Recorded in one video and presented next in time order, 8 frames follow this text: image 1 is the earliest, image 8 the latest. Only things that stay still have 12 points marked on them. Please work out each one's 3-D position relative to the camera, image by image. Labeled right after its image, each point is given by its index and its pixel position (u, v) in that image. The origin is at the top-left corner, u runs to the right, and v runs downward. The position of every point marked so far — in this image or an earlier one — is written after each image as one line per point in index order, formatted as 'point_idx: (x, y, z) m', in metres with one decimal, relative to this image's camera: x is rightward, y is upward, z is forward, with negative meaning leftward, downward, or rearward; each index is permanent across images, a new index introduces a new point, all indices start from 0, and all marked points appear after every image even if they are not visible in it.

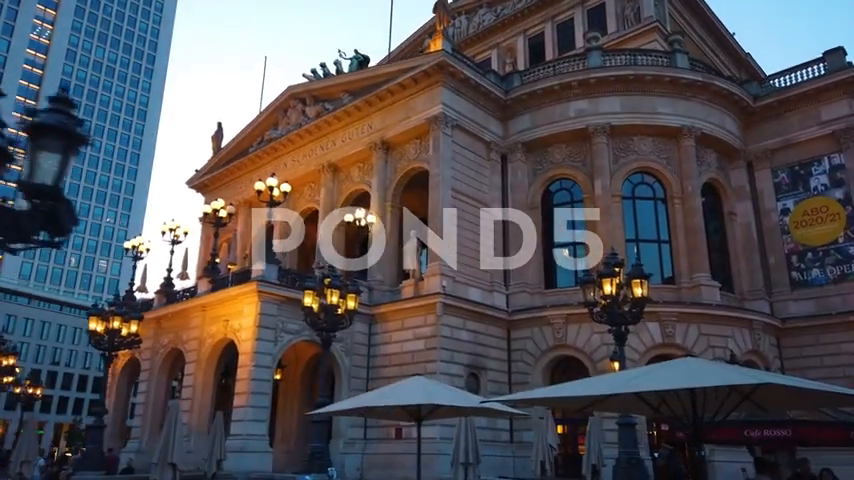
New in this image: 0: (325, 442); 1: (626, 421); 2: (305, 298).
0: (-2.2, -4.3, +15.2) m
1: (+3.9, -3.5, +13.9) m
2: (-2.8, -1.3, +16.2) m
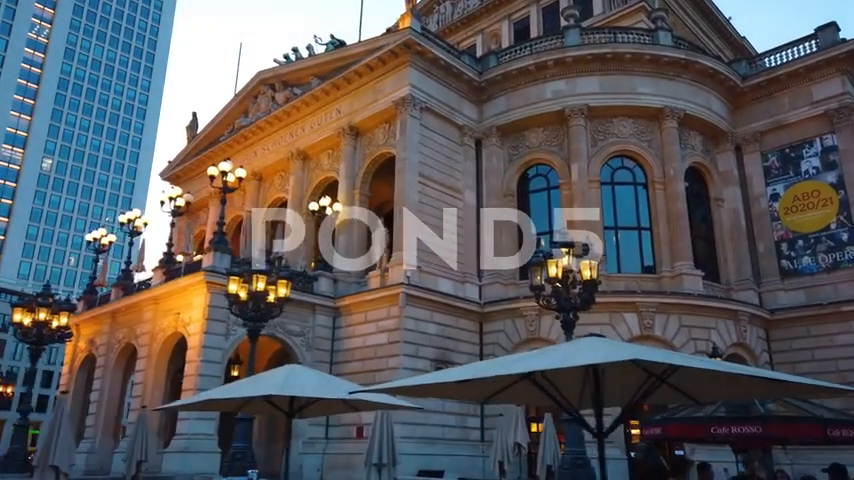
0: (-3.5, -3.9, +13.9) m
1: (+2.5, -3.1, +12.5) m
2: (-4.1, -0.9, +14.9) m
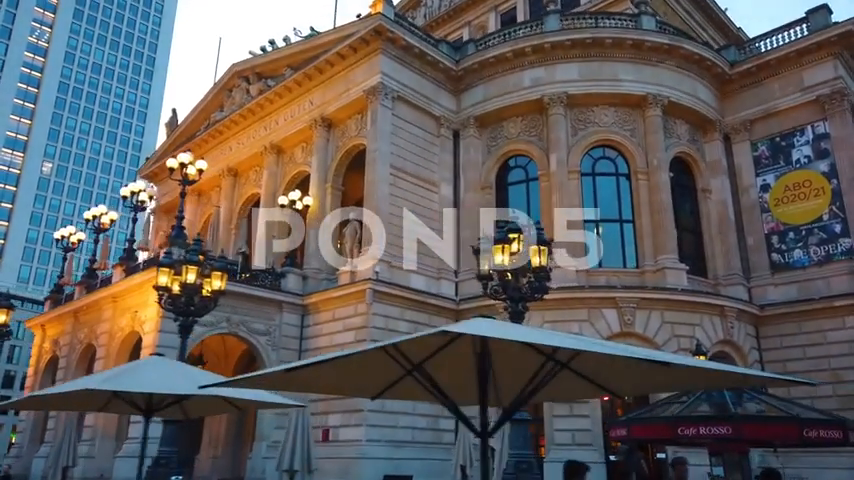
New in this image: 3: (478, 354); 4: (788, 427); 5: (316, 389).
0: (-4.5, -3.7, +12.8) m
1: (+1.5, -2.8, +11.4) m
2: (-5.1, -0.7, +13.9) m
3: (+0.4, -0.9, +5.8) m
4: (+6.2, -3.3, +12.6) m
5: (-1.0, -1.4, +6.7) m
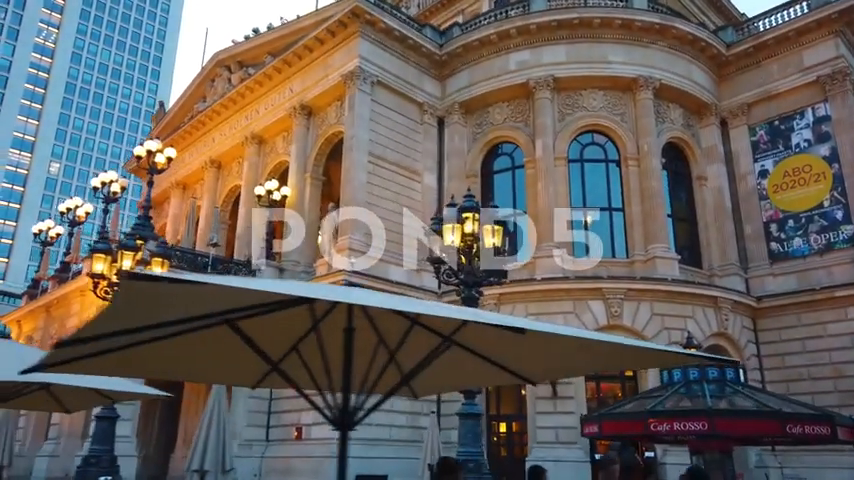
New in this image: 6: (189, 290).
0: (-5.3, -3.4, +12.0) m
1: (+0.6, -2.5, +10.4) m
2: (-5.9, -0.4, +13.0) m
3: (-0.6, -0.6, +4.8) m
4: (+5.4, -2.9, +11.5) m
5: (-2.0, -1.1, +5.8) m
6: (-1.3, -0.3, +4.0) m
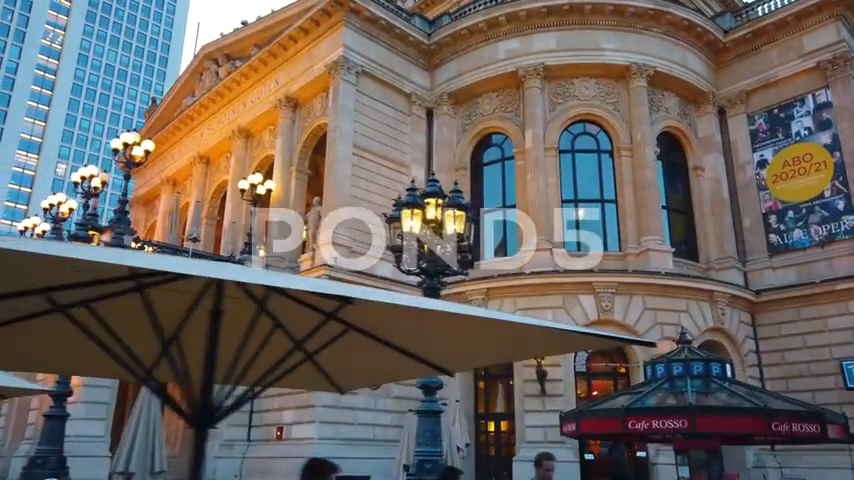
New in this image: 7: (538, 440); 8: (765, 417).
0: (-5.9, -3.2, +11.4) m
1: (0.0, -2.3, +9.7) m
2: (-6.5, -0.3, +12.4) m
3: (-1.3, -0.4, +4.2) m
4: (+4.8, -2.7, +10.8) m
5: (-2.7, -0.9, +5.2) m
6: (-2.0, -0.1, +3.4) m
7: (+3.0, -5.4, +19.4) m
8: (+5.1, -2.7, +10.9) m
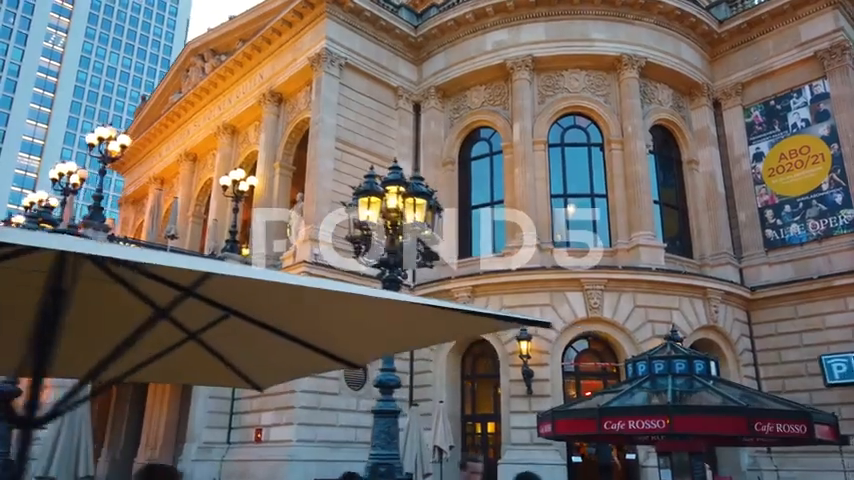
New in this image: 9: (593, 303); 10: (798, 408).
0: (-6.4, -3.1, +10.8) m
1: (-0.5, -2.1, +9.1) m
2: (-7.0, -0.2, +11.9) m
3: (-1.9, -0.2, +3.6) m
4: (+4.3, -2.5, +10.1) m
5: (-3.3, -0.7, +4.6) m
6: (-2.6, +0.1, +2.8) m
7: (+2.5, -5.3, +18.8) m
8: (+4.5, -2.5, +10.2) m
9: (+4.5, -1.7, +19.5) m
10: (+5.5, -2.5, +10.7) m
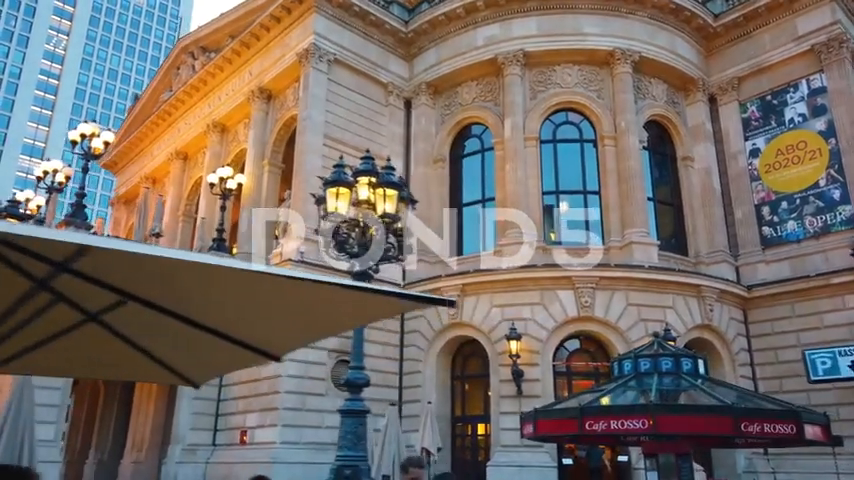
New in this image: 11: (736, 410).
0: (-6.8, -3.0, +10.5) m
1: (-0.9, -2.0, +8.7) m
2: (-7.4, -0.1, +11.5) m
3: (-2.3, -0.1, +3.2) m
4: (+3.9, -2.4, +9.7) m
5: (-3.7, -0.6, +4.2) m
6: (-3.0, +0.2, +2.4) m
7: (+2.2, -5.2, +18.3) m
8: (+4.2, -2.4, +9.8) m
9: (+4.2, -1.6, +19.1) m
10: (+5.1, -2.4, +10.2) m
11: (+4.2, -2.3, +9.9) m
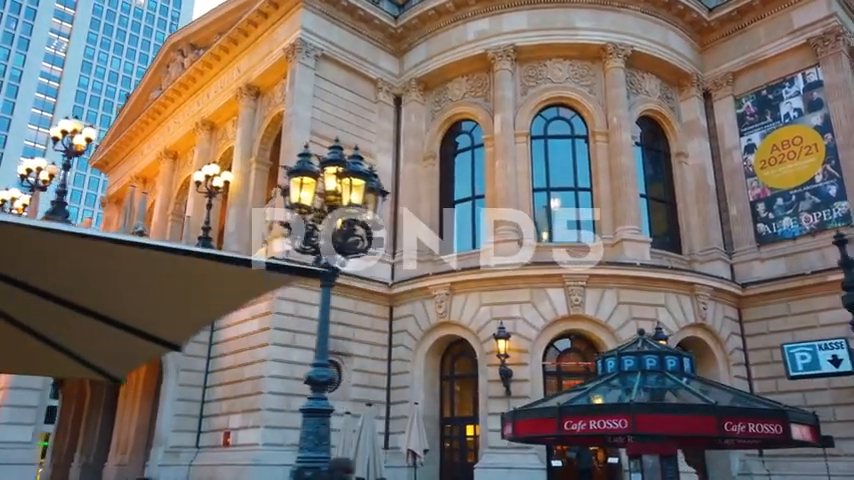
0: (-7.2, -2.9, +10.1) m
1: (-1.3, -1.9, +8.3) m
2: (-7.8, 0.0, +11.2) m
3: (-2.7, 0.0, +2.9) m
4: (+3.5, -2.3, +9.3) m
5: (-4.1, -0.5, +3.8) m
6: (-3.5, +0.3, +2.1) m
7: (+1.9, -5.1, +17.9) m
8: (+3.8, -2.3, +9.4) m
9: (+3.8, -1.6, +18.7) m
10: (+4.7, -2.3, +9.8) m
11: (+3.8, -2.2, +9.5) m
